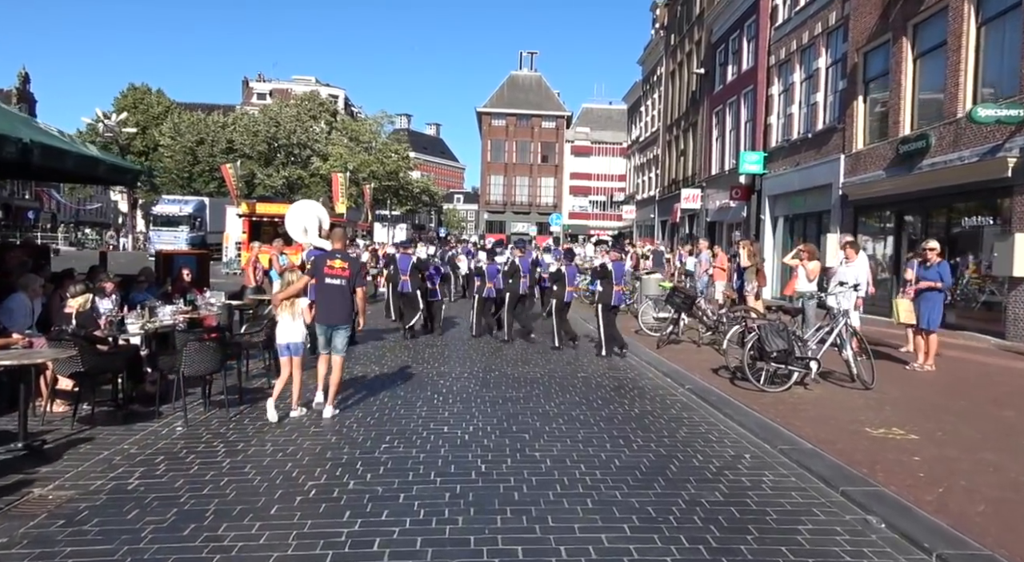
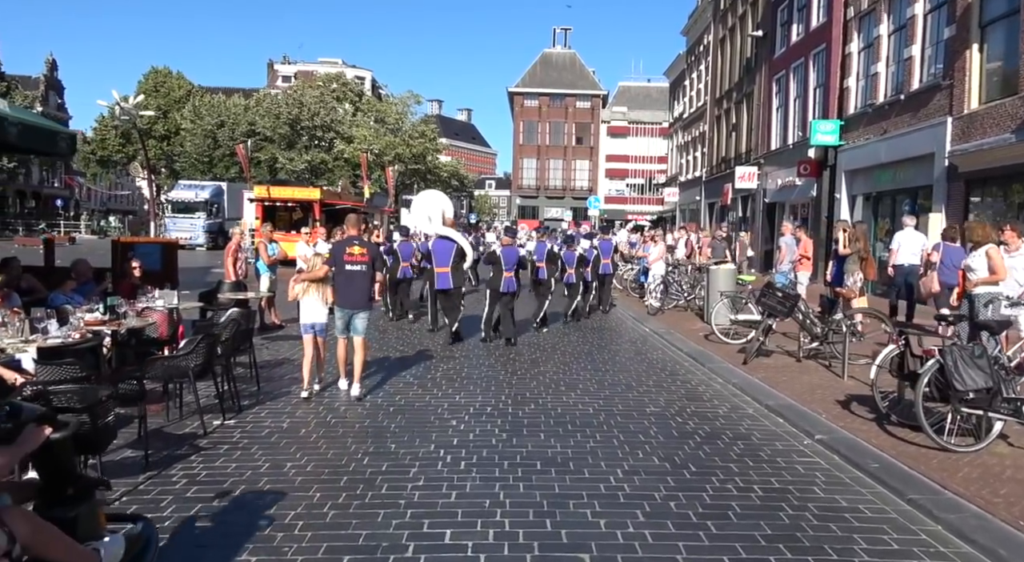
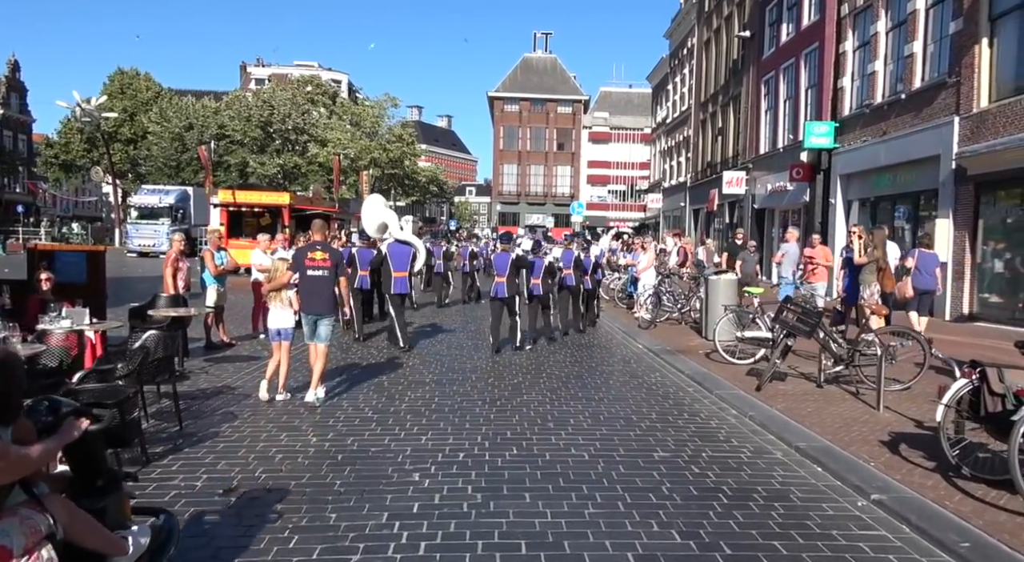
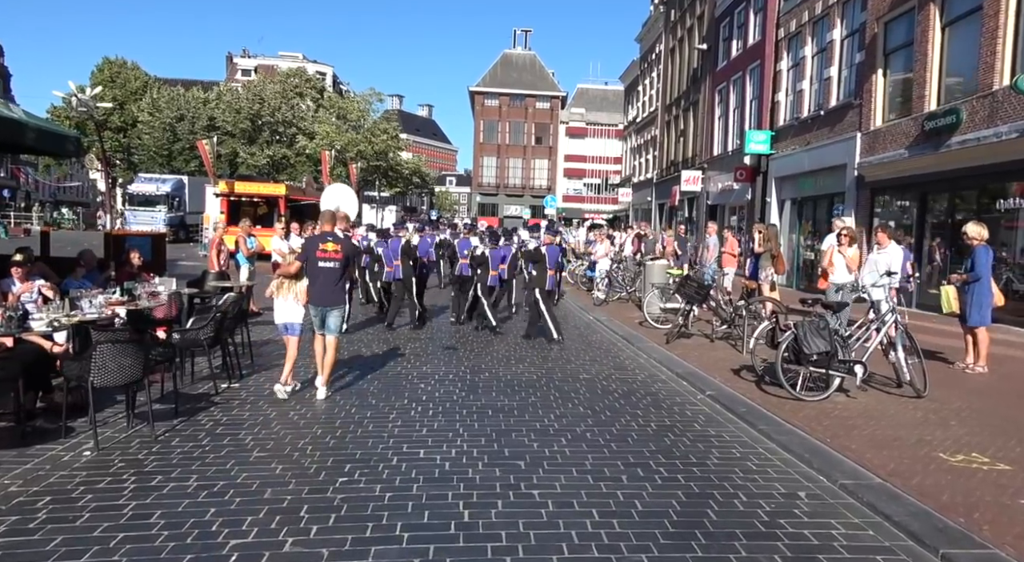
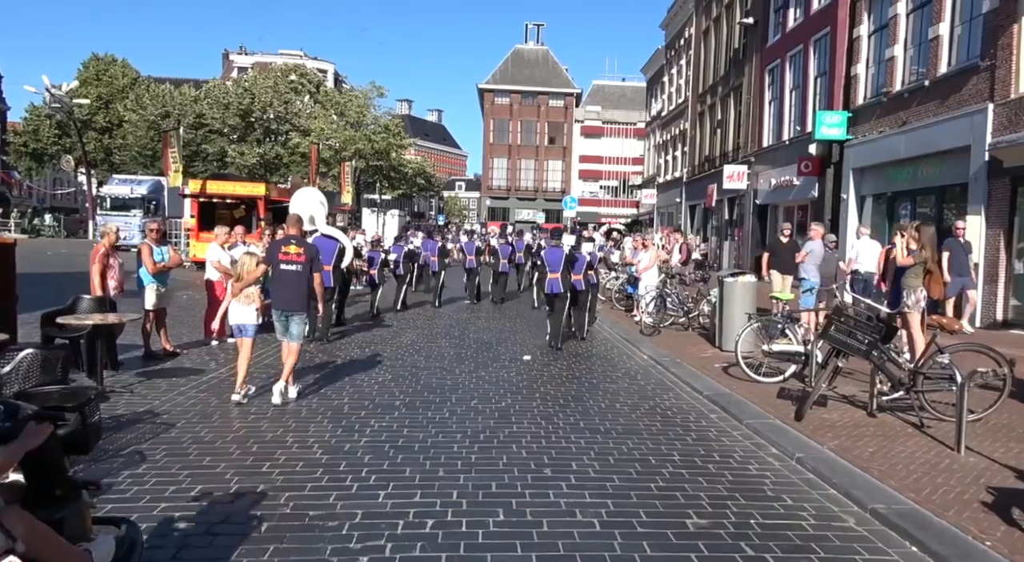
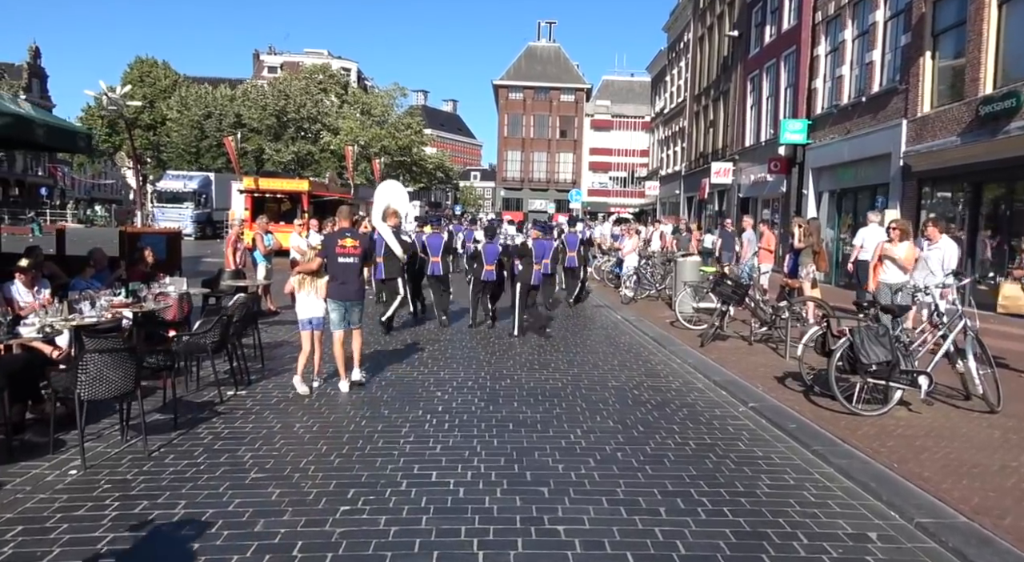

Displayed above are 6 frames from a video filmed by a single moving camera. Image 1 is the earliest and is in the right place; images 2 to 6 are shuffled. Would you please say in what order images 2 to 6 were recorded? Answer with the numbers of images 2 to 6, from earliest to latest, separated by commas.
4, 6, 2, 3, 5
